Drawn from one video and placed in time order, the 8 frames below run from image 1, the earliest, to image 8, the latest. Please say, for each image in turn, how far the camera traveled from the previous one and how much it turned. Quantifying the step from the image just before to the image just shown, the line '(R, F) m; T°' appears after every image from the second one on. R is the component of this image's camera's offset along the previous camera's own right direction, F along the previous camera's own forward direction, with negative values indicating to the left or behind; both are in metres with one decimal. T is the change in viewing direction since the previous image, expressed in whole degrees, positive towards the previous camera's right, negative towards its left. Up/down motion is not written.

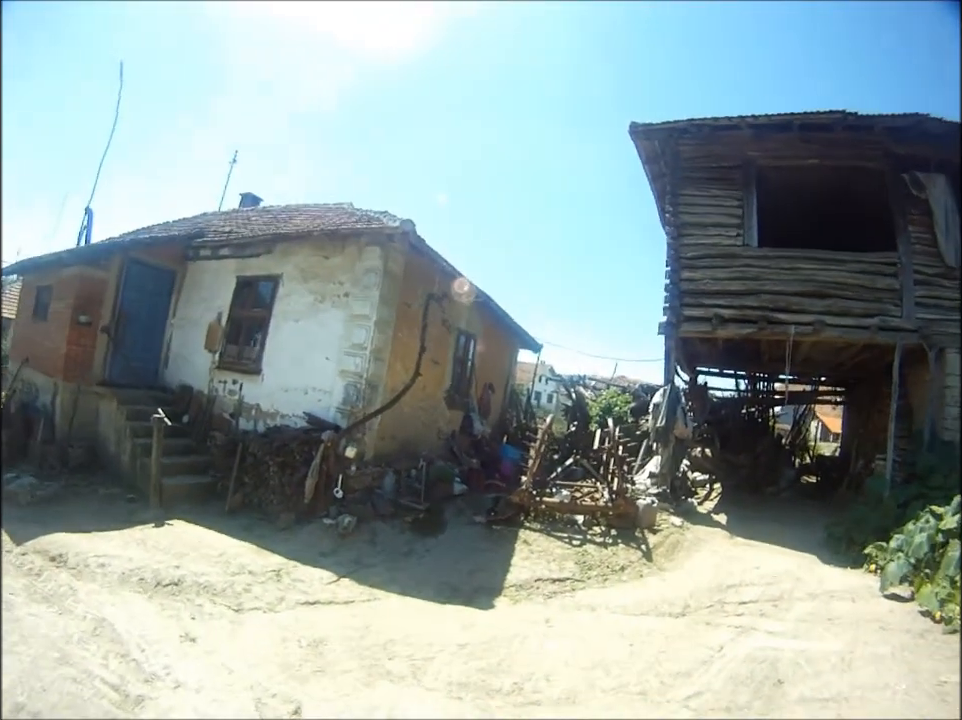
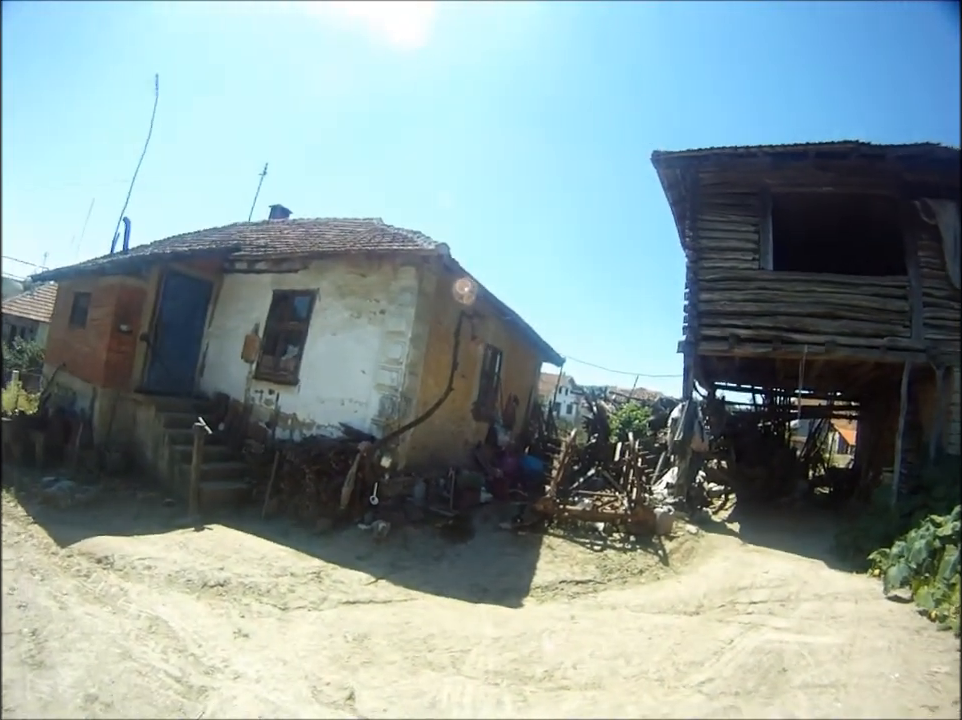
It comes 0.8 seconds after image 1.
(-0.2, -0.4) m; -1°
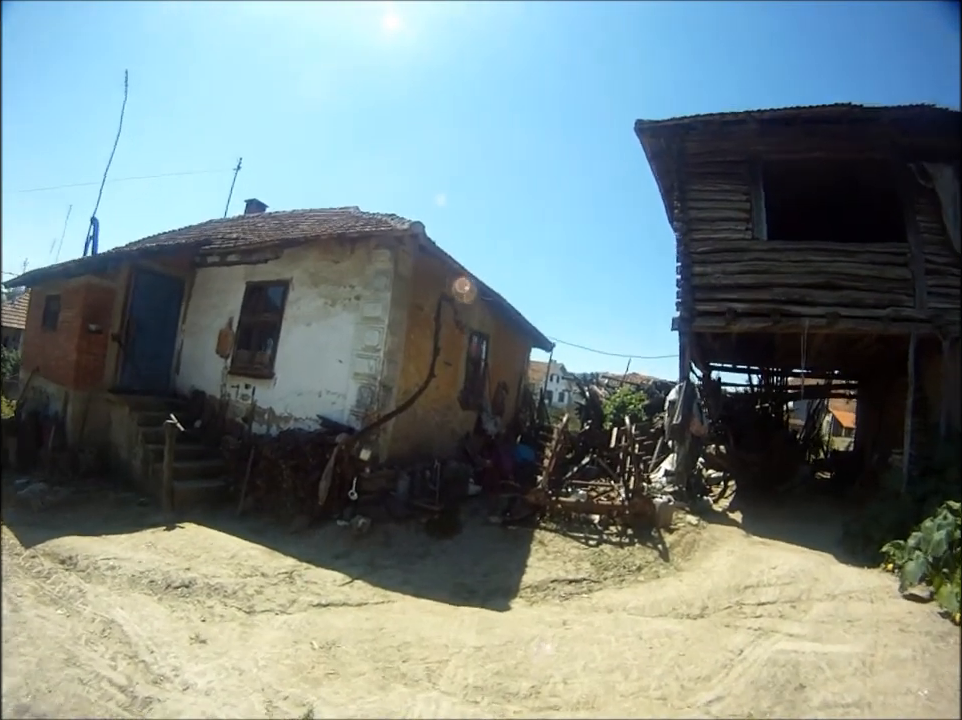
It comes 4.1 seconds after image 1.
(+0.1, +0.5) m; 0°
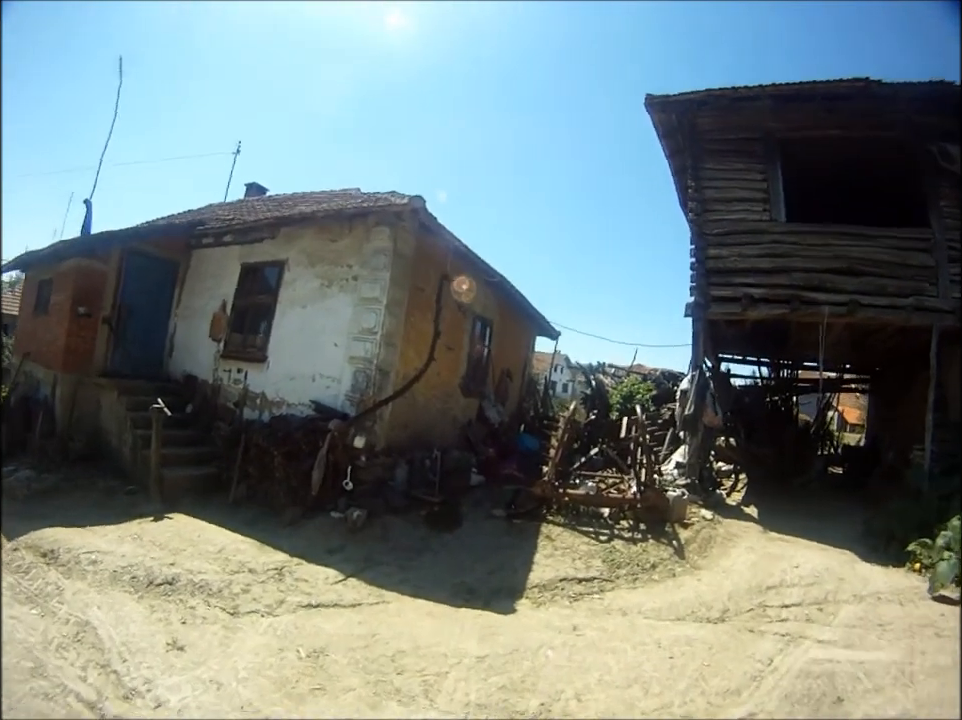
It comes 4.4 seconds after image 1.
(0.0, +0.4) m; 0°
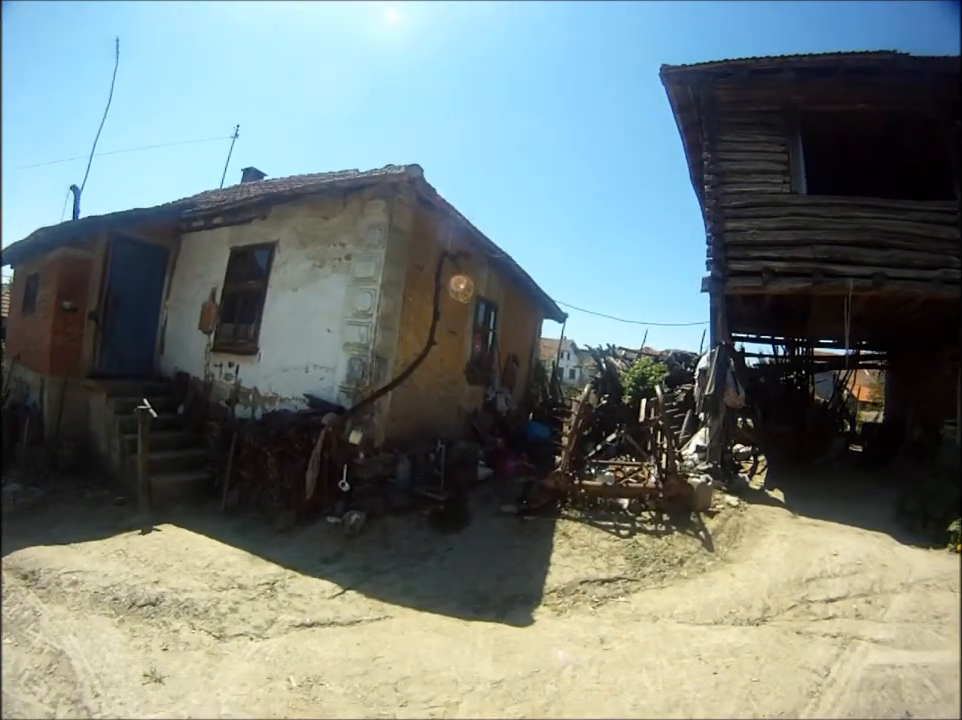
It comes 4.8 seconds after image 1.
(0.0, +0.5) m; -1°
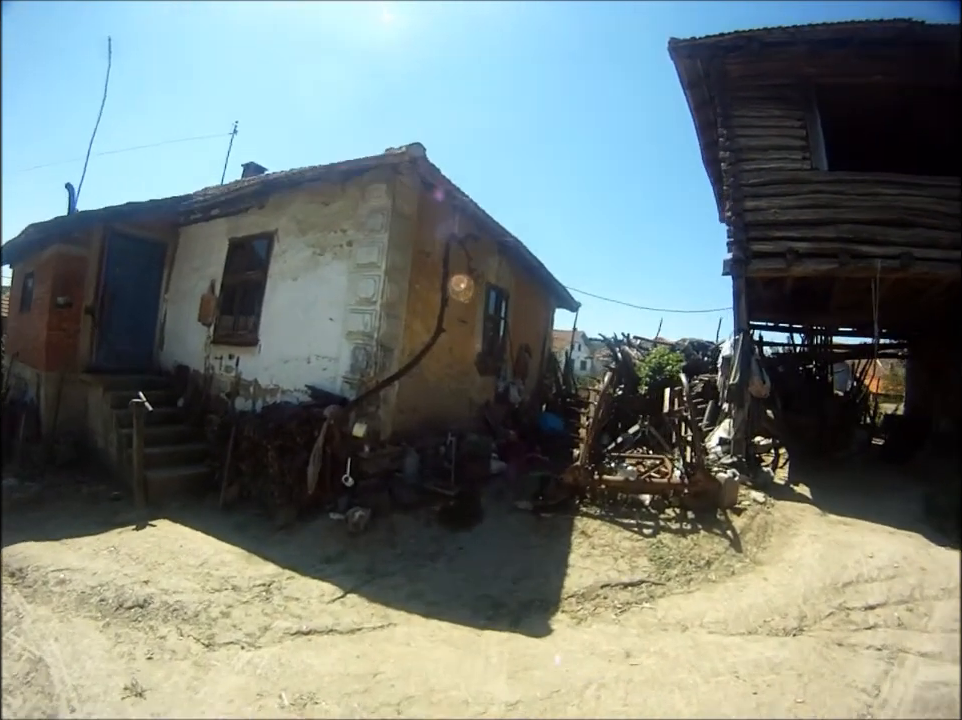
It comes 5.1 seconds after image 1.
(0.0, +0.4) m; -1°
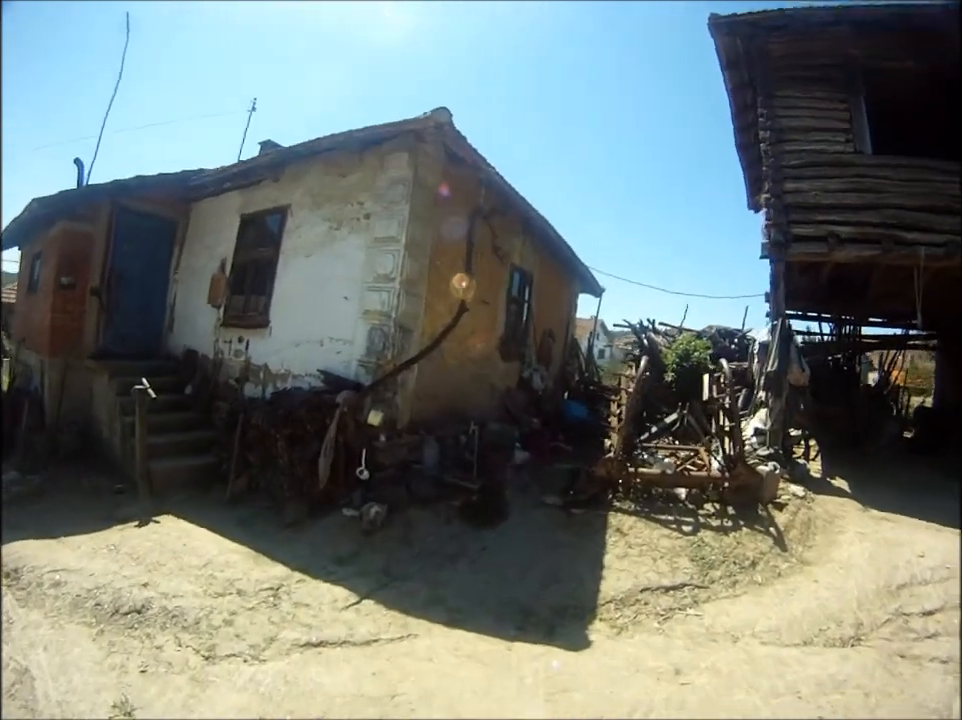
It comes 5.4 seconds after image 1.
(-0.1, +0.4) m; -1°
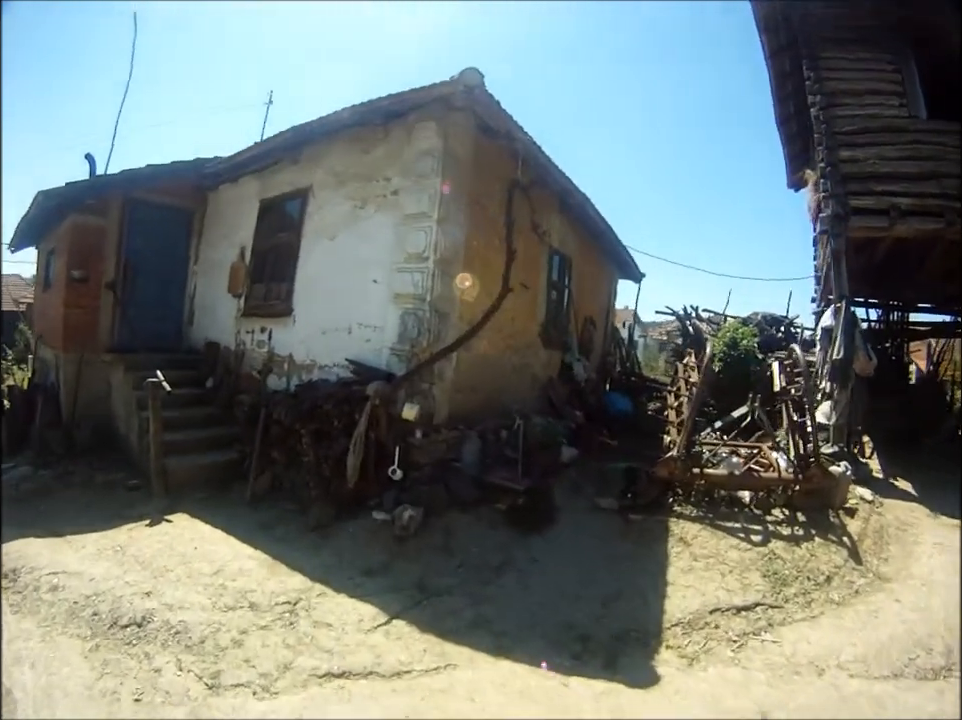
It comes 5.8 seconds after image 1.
(-0.1, +0.5) m; -2°
